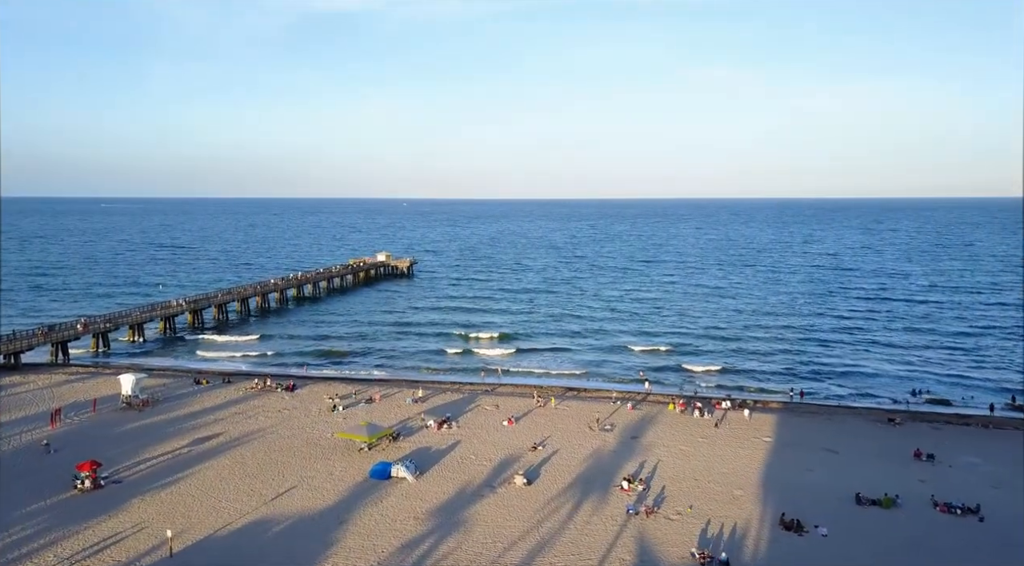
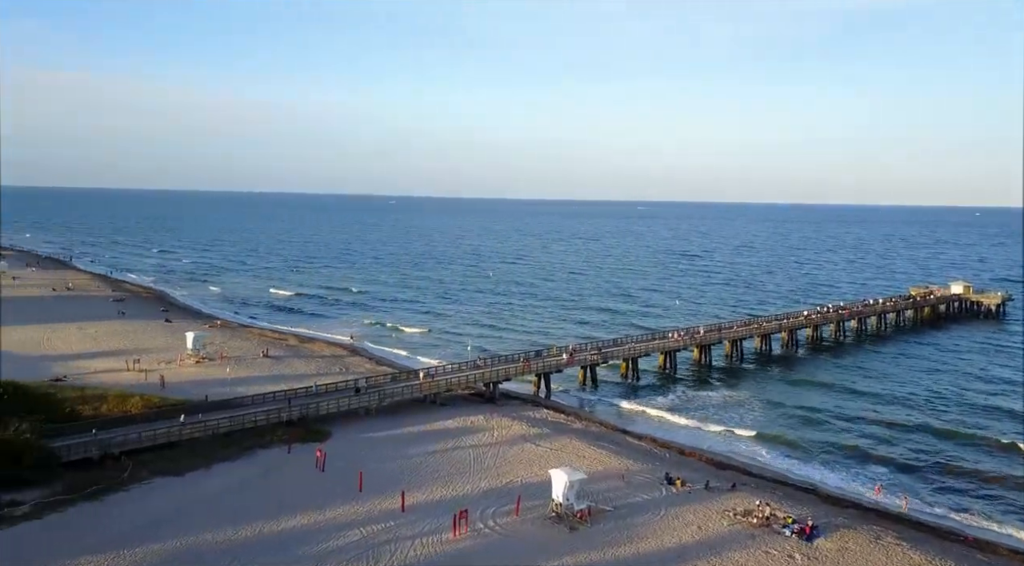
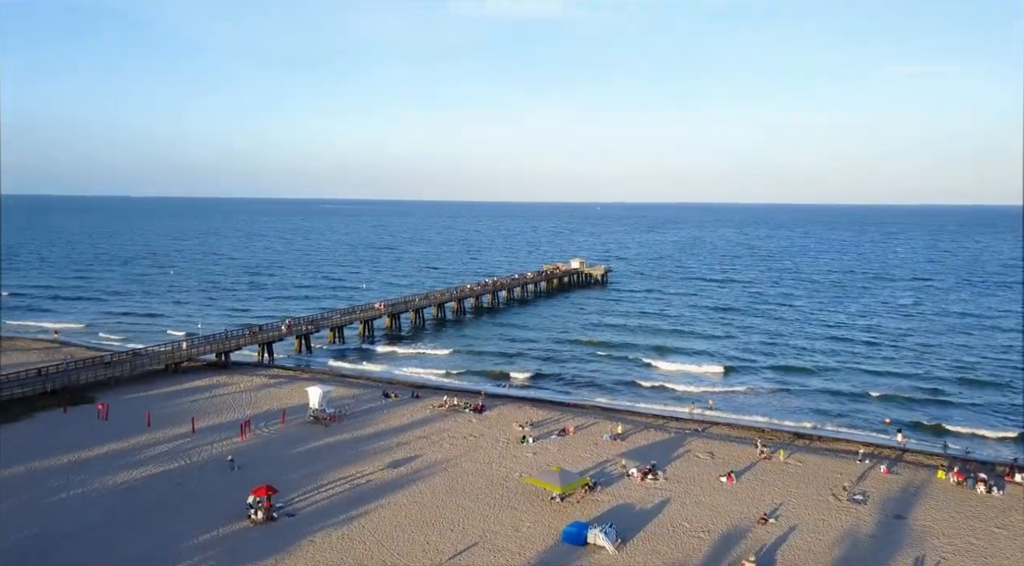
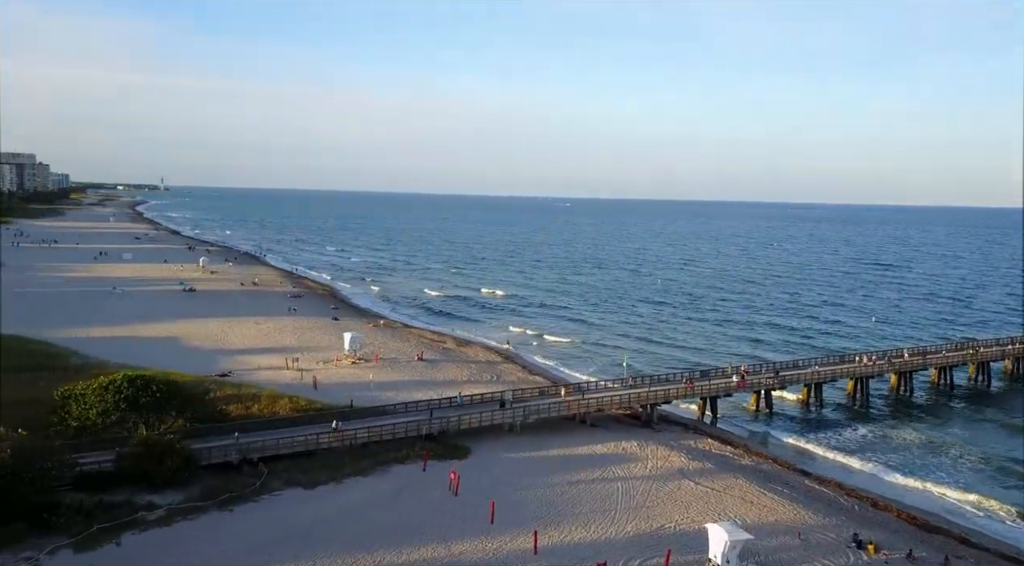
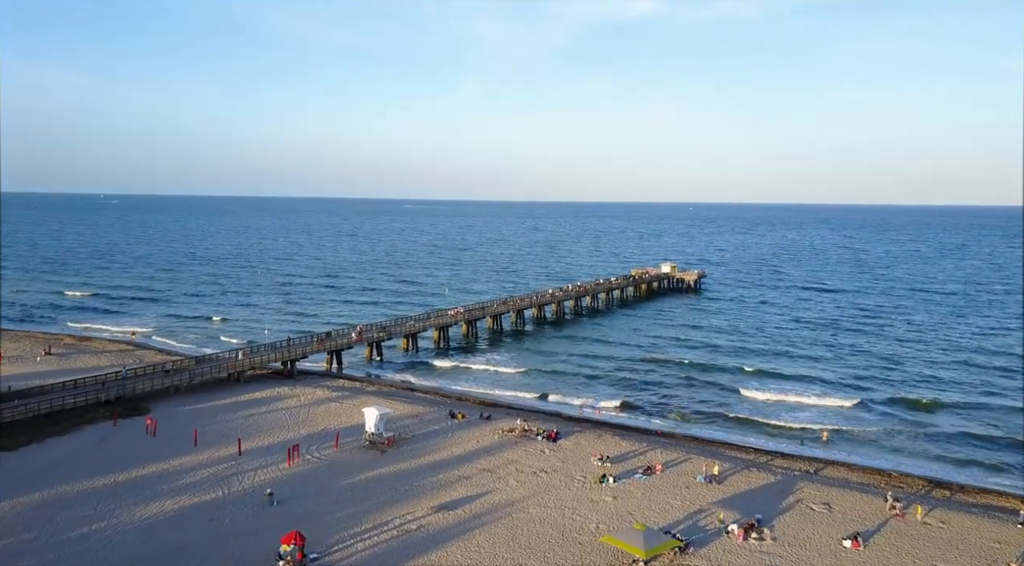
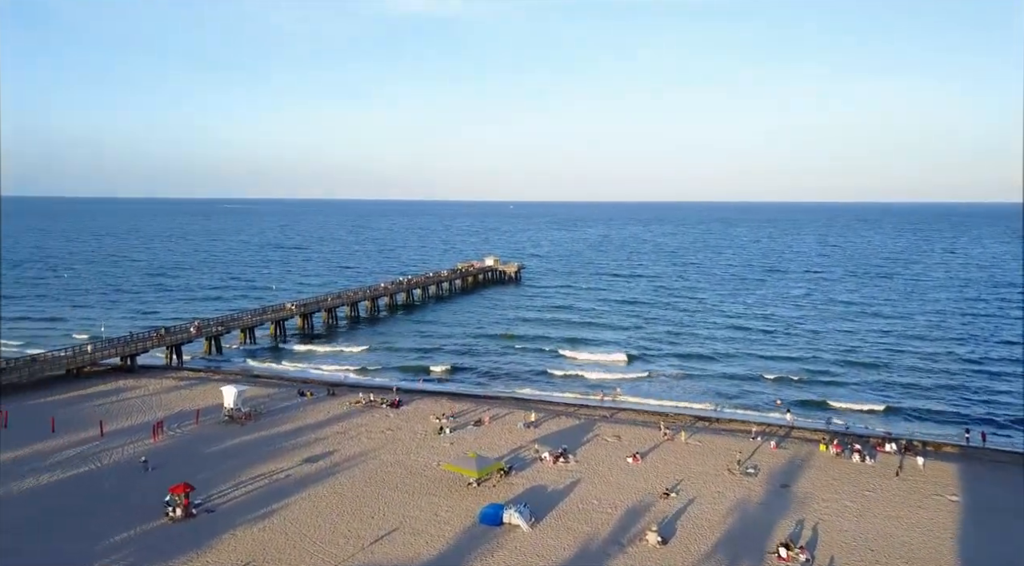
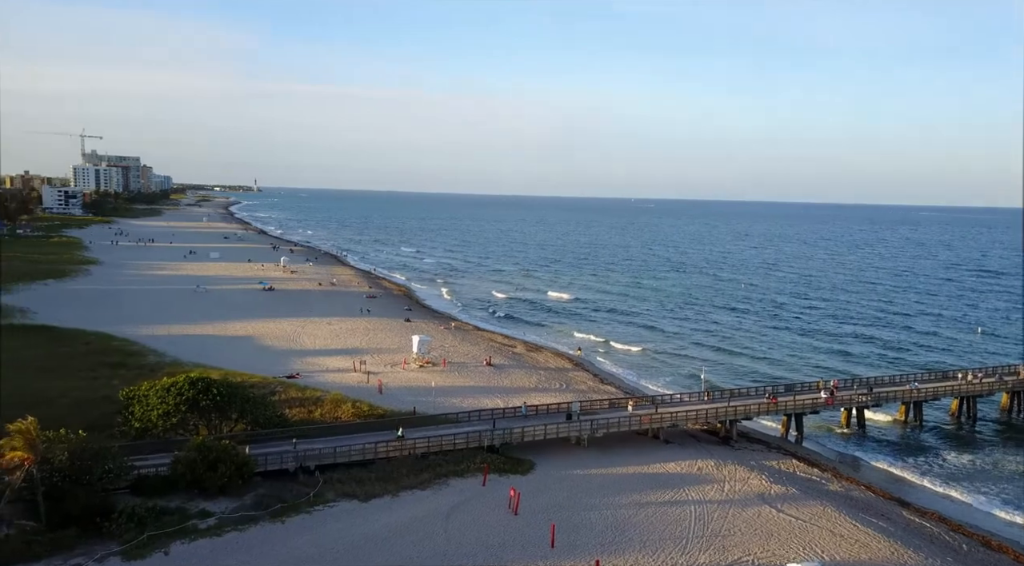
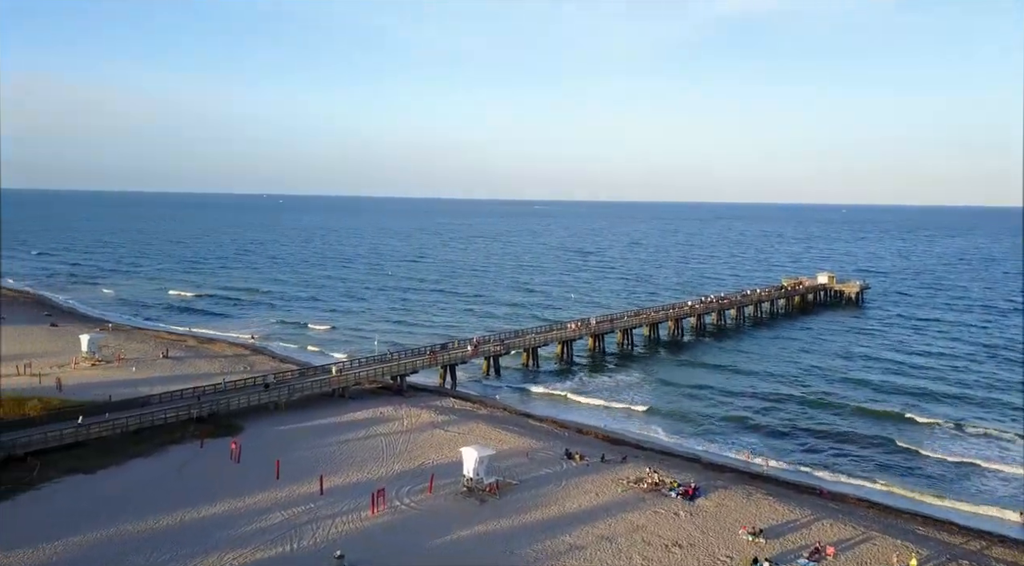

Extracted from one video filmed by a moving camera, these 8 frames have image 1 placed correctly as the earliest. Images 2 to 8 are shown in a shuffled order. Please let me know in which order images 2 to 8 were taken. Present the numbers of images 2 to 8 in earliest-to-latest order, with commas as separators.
6, 3, 5, 8, 2, 4, 7
